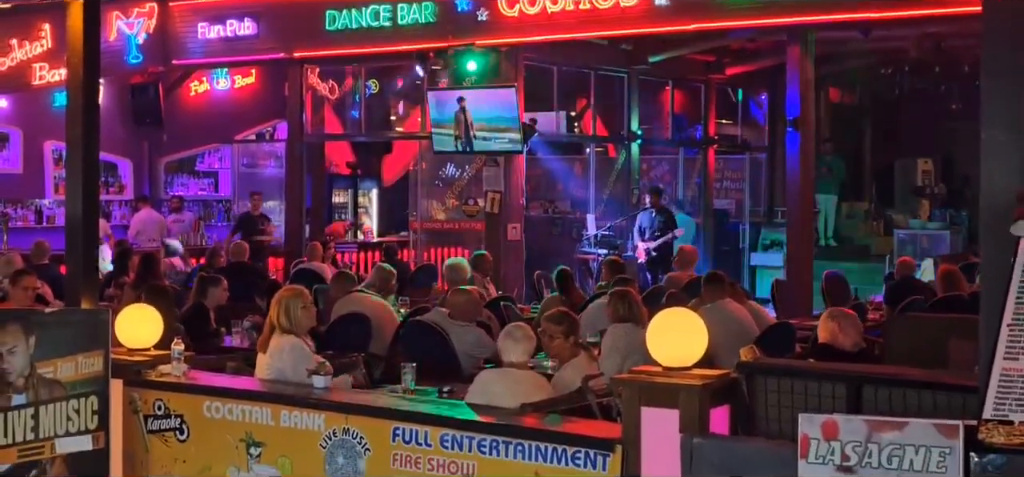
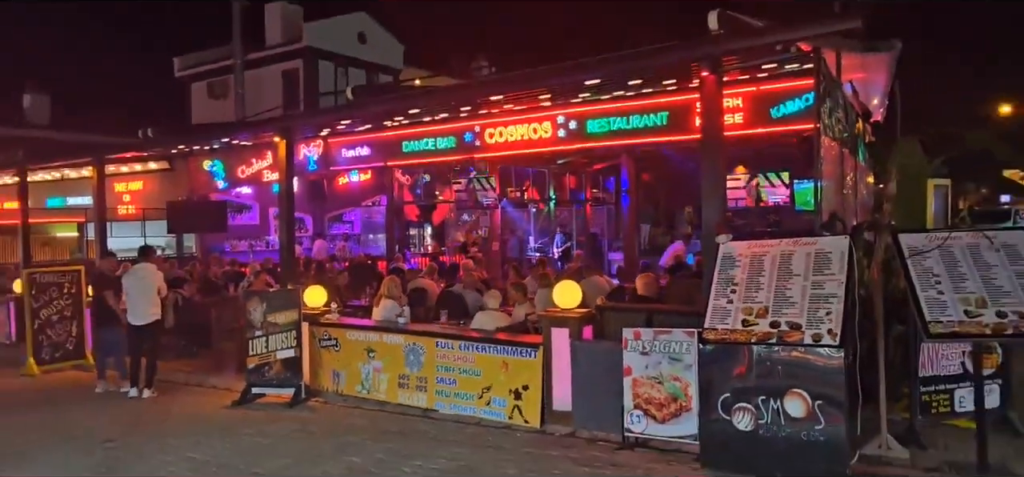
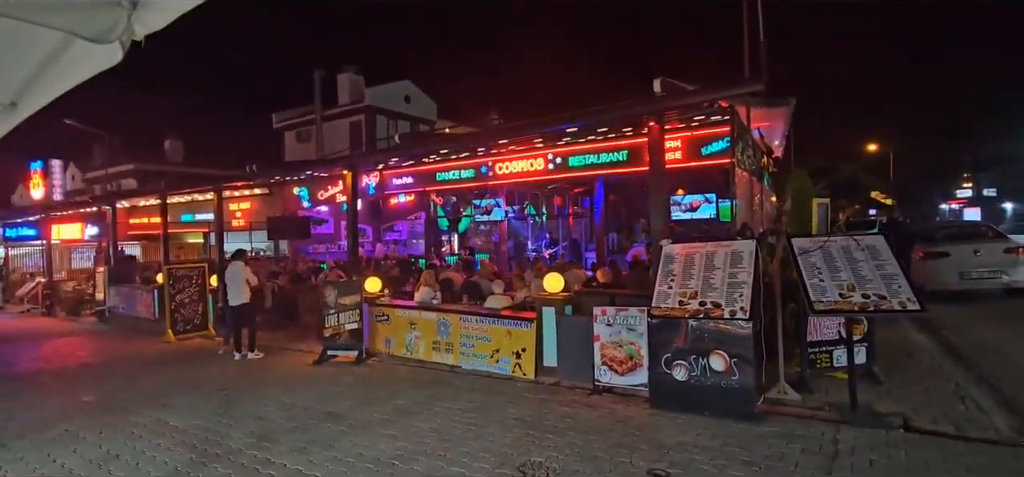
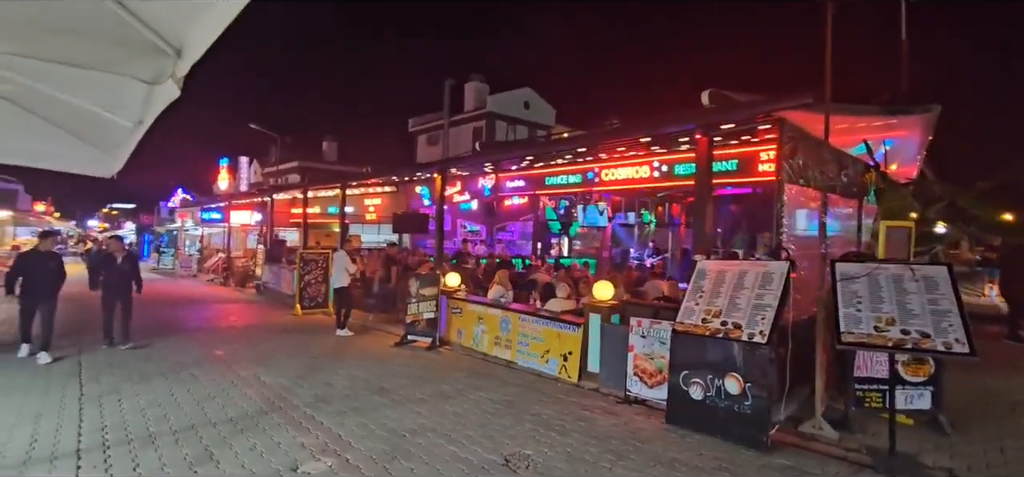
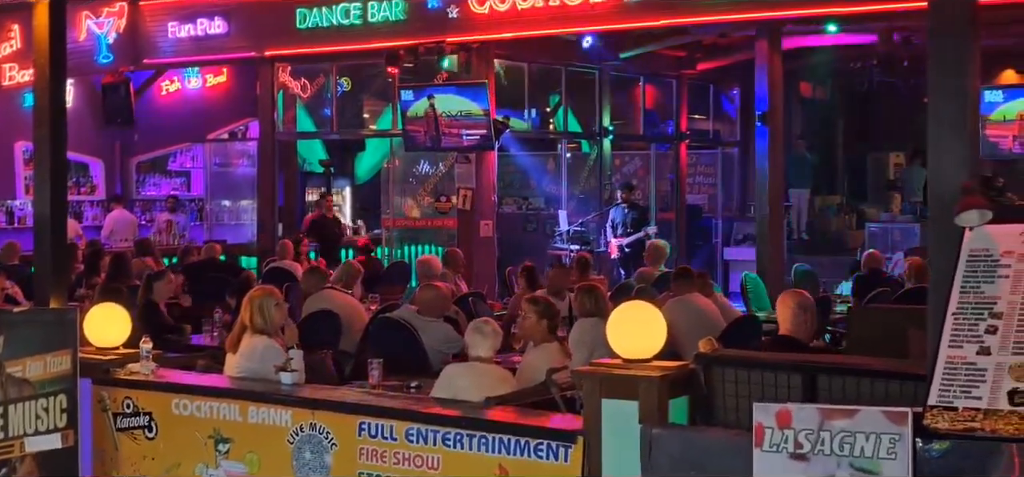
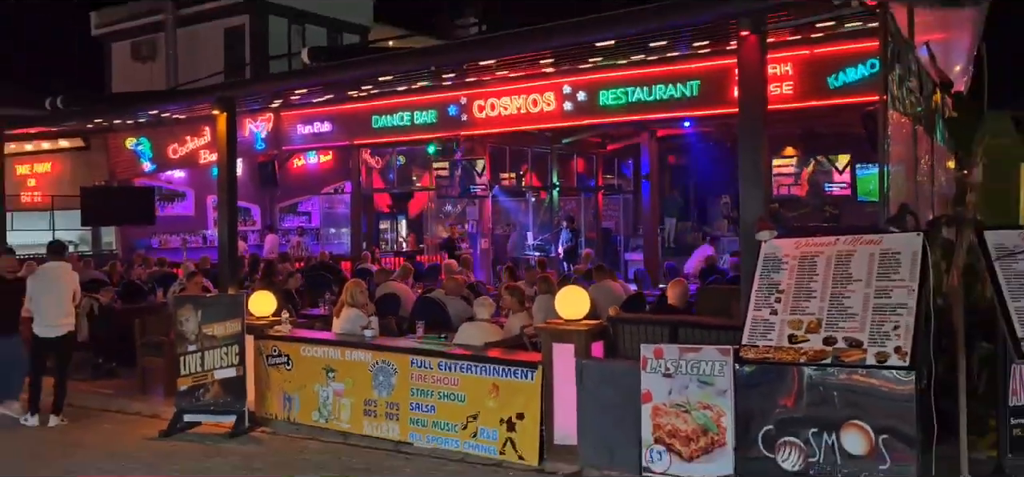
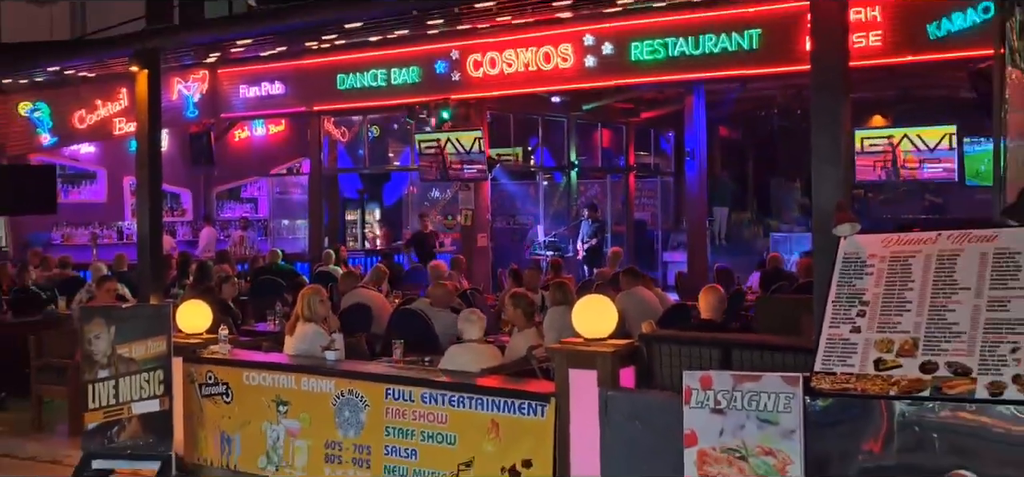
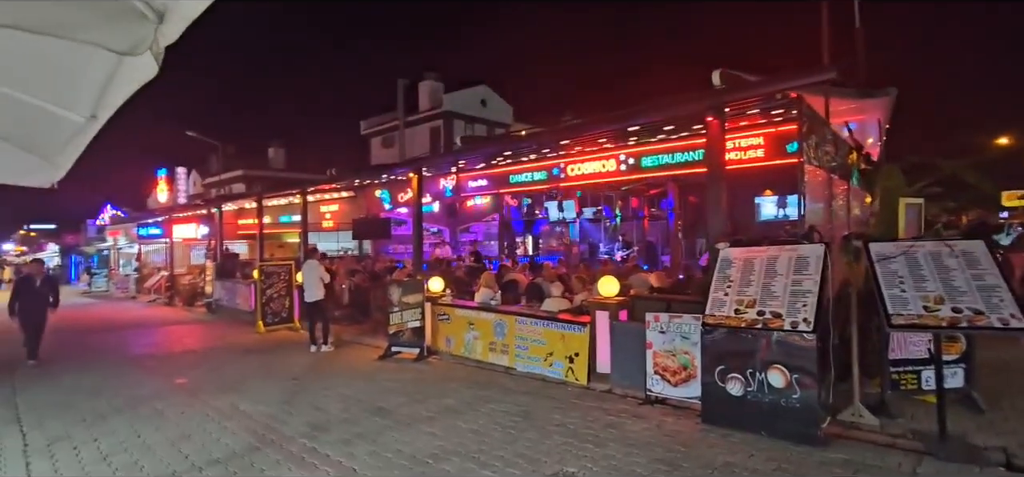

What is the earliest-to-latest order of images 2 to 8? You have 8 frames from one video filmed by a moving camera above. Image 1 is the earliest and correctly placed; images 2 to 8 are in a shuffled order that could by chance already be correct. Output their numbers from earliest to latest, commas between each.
5, 7, 6, 2, 3, 8, 4
